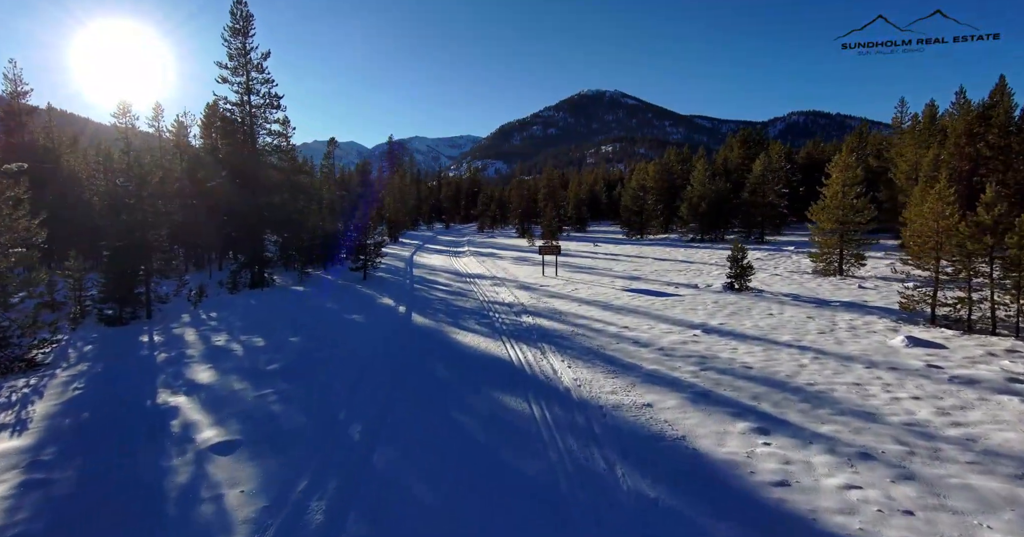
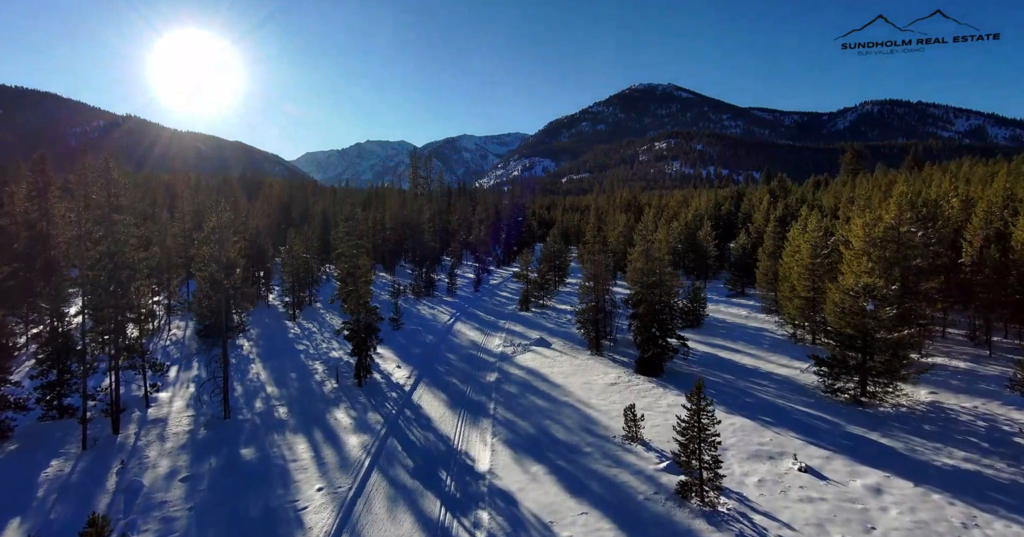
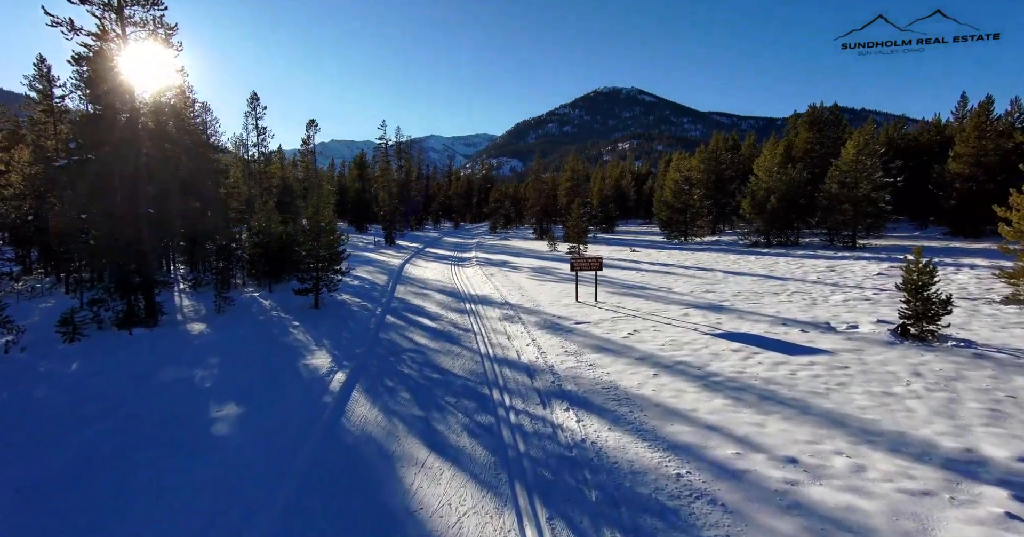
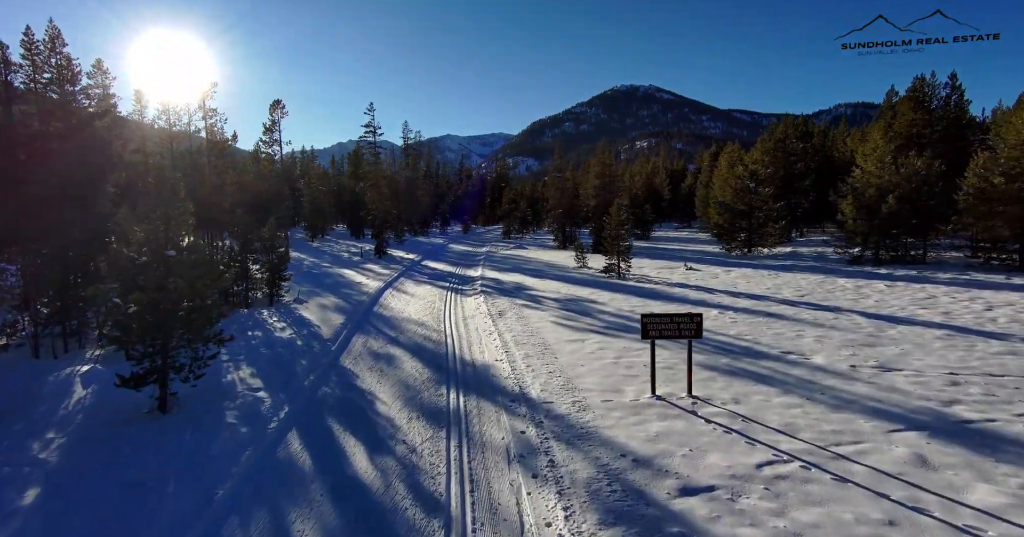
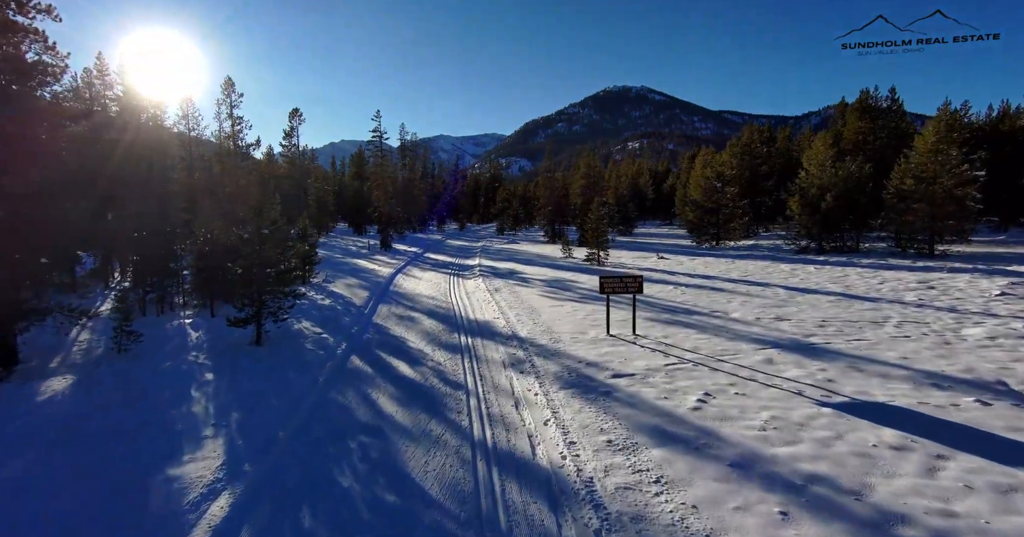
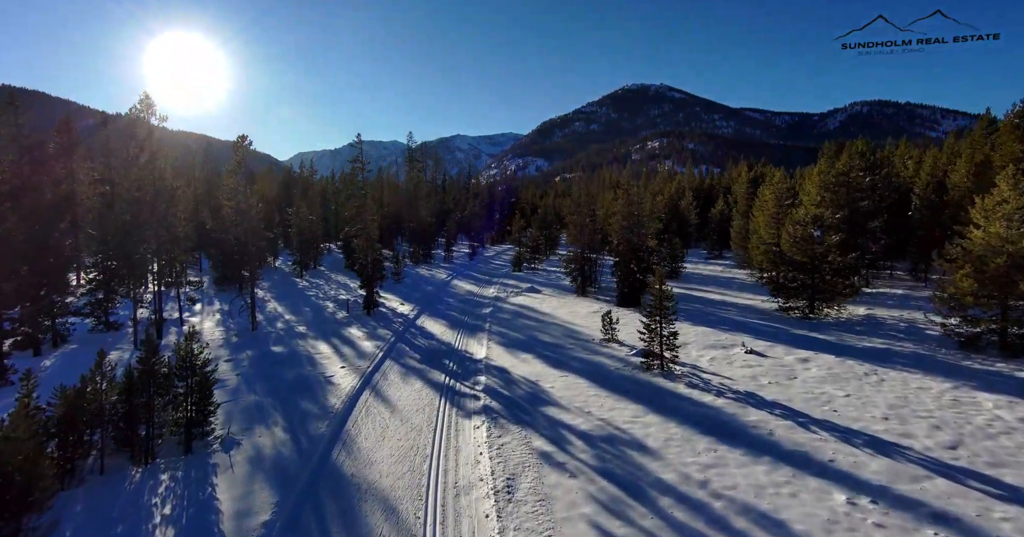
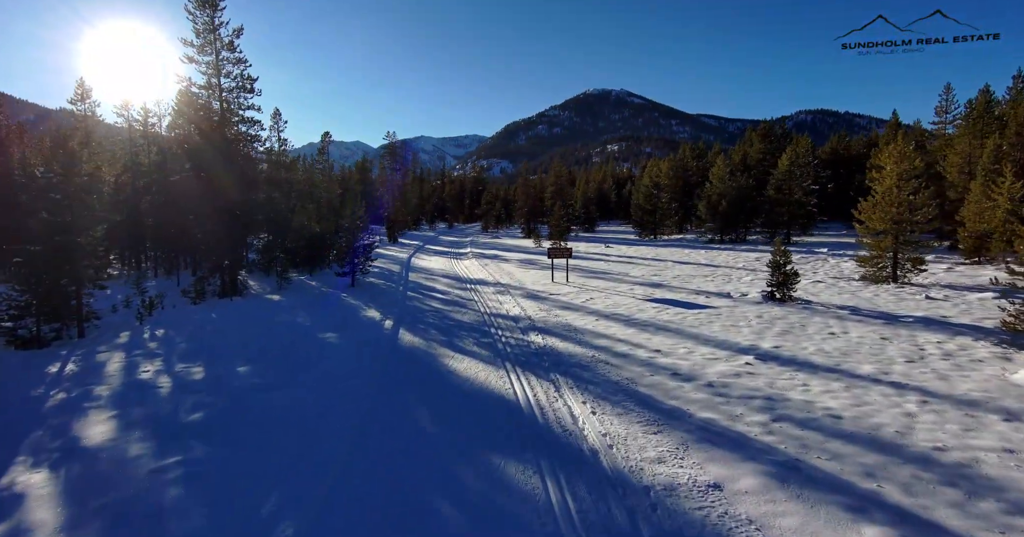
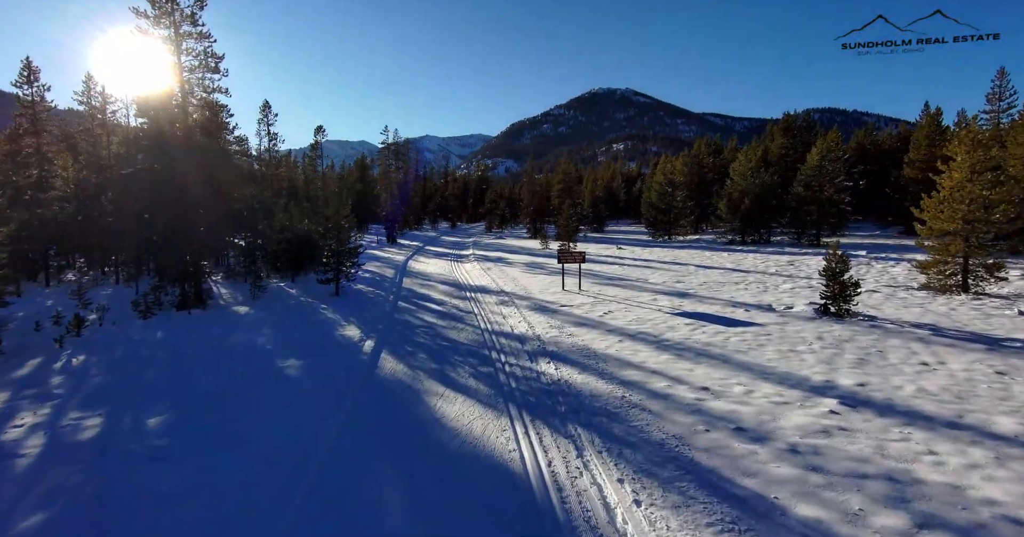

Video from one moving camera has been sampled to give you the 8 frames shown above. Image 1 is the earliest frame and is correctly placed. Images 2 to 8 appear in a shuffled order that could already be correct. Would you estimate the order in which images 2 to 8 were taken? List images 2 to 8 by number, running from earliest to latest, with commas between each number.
7, 8, 3, 5, 4, 6, 2
